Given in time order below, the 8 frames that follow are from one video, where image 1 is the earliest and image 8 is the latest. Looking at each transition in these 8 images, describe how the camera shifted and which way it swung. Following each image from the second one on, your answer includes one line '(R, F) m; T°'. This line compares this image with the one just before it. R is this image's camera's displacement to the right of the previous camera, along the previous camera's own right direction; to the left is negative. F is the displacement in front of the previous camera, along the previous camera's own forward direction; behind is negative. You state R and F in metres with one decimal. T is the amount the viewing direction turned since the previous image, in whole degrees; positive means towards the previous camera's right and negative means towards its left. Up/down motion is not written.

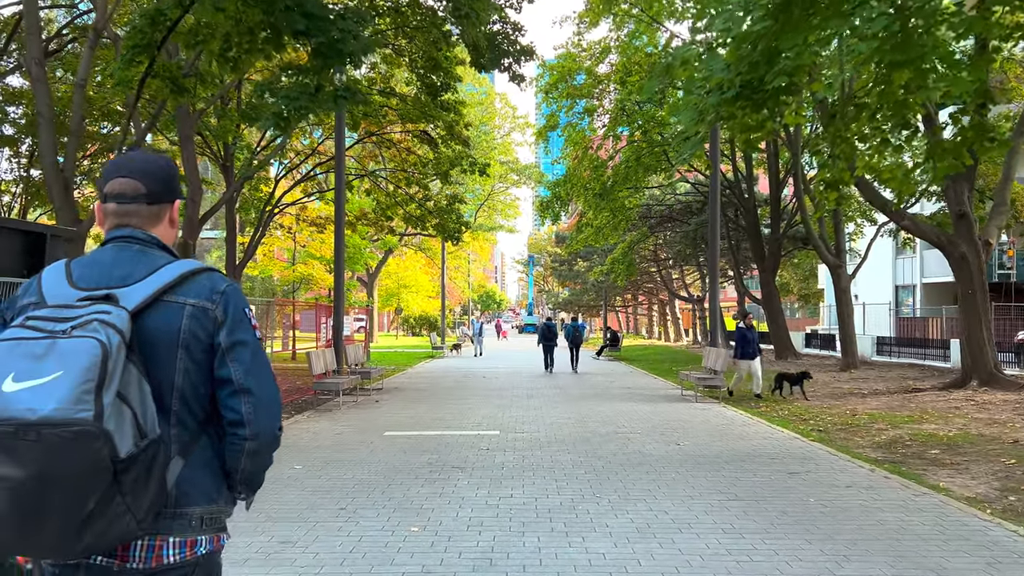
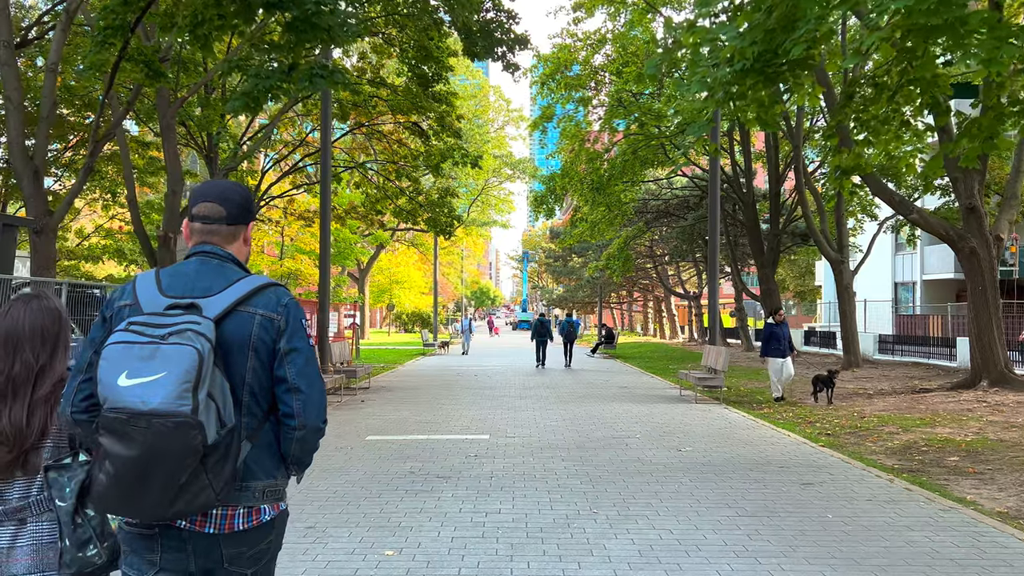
(0.0, +0.5) m; 0°
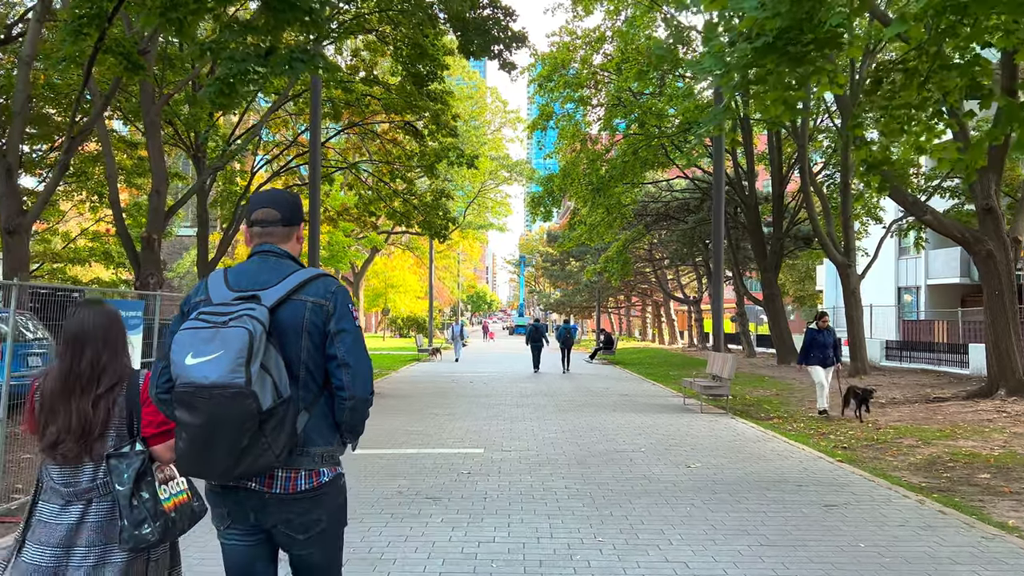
(0.0, +0.5) m; 0°
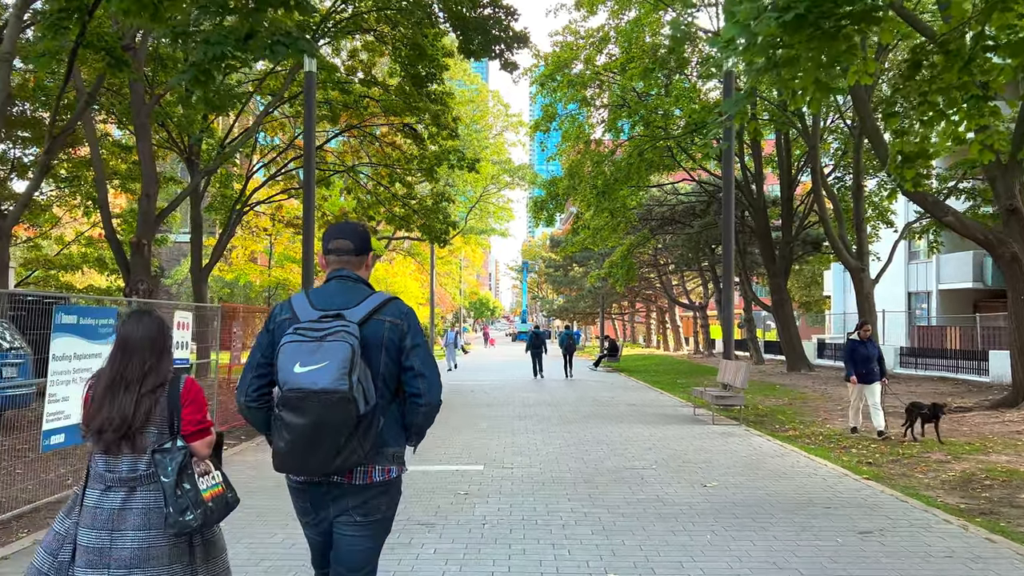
(0.0, +0.5) m; 0°
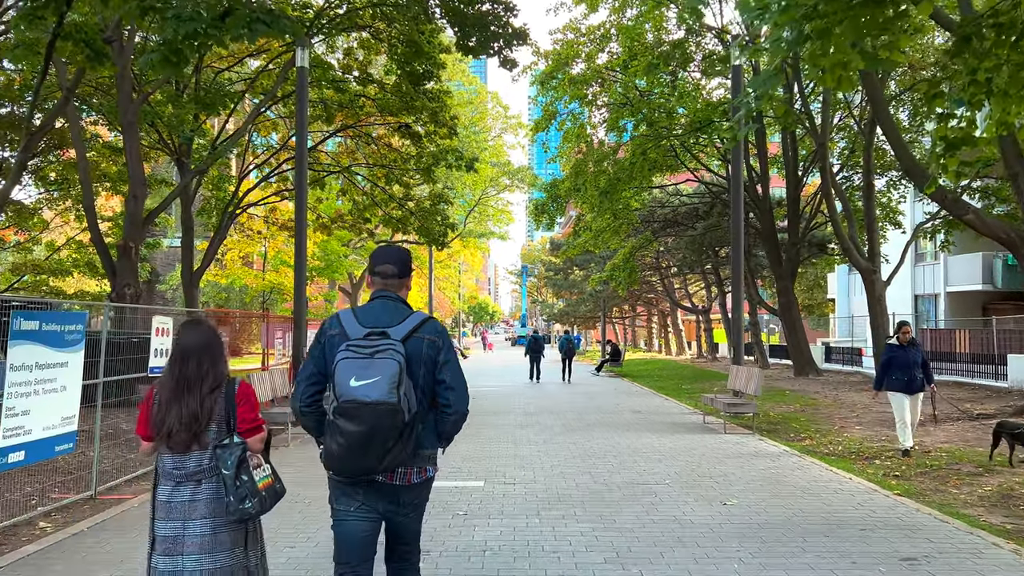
(0.0, +0.5) m; 0°
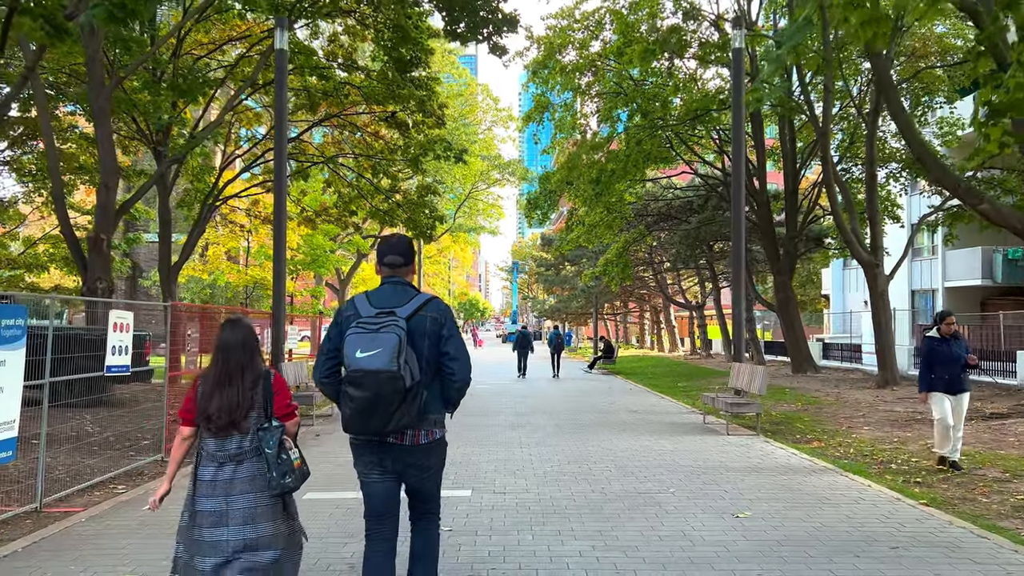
(0.0, +0.6) m; +1°
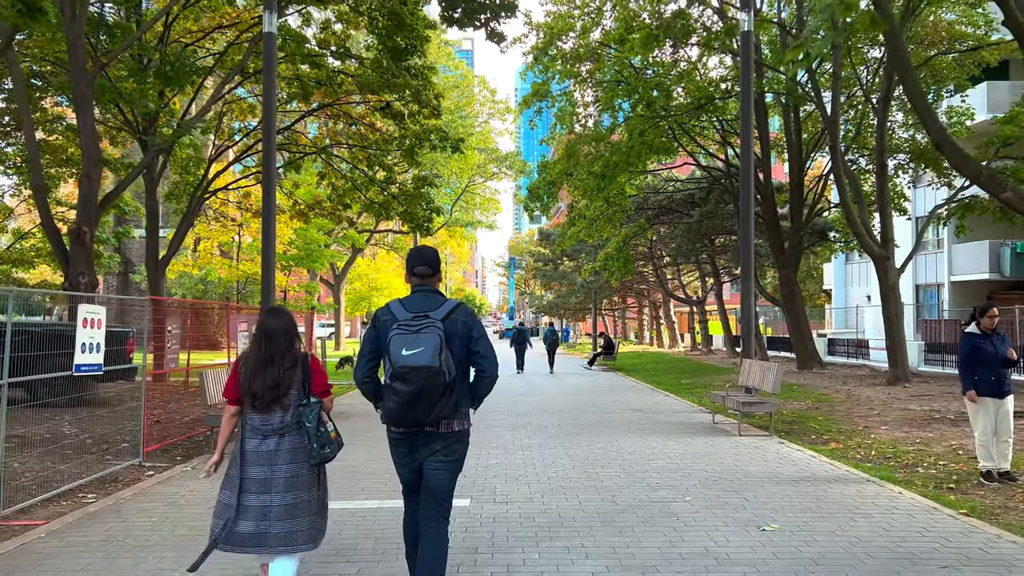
(0.0, +0.5) m; 0°
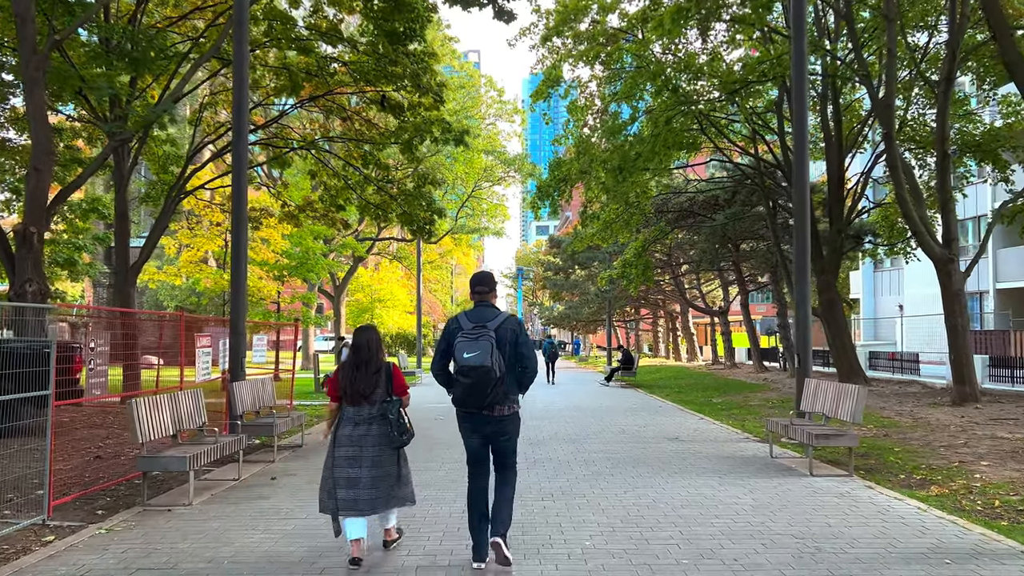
(-0.1, +1.7) m; 0°
